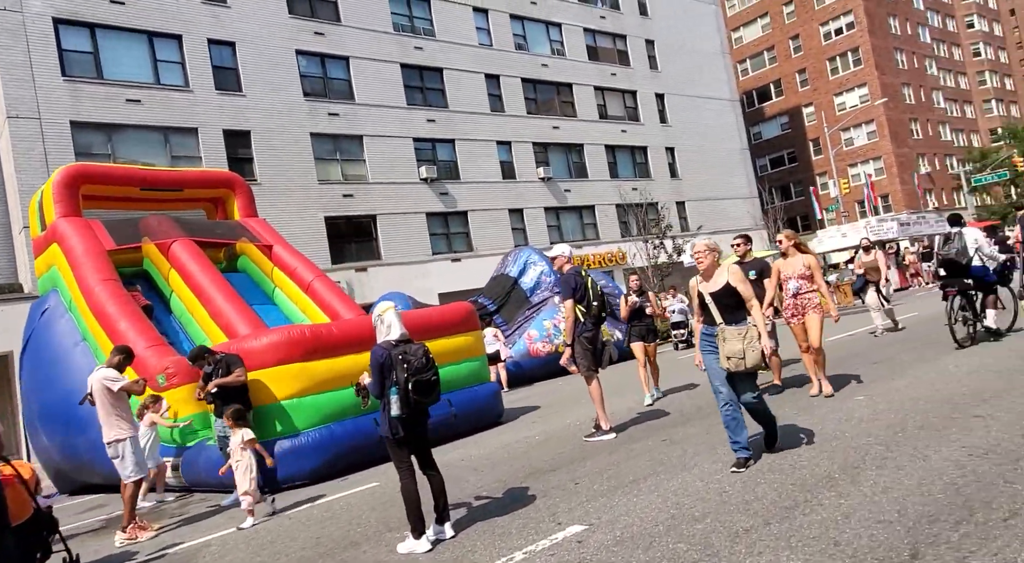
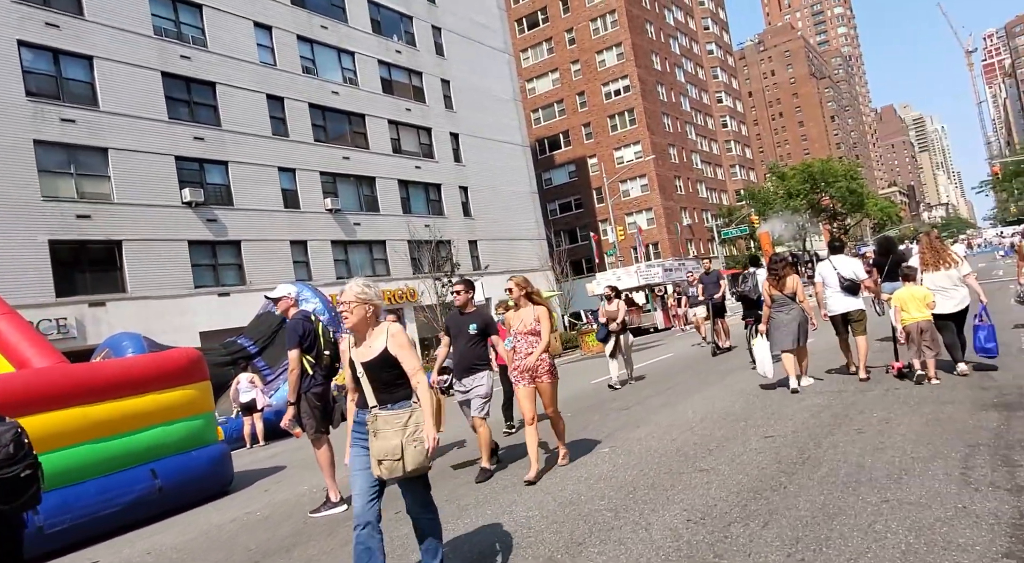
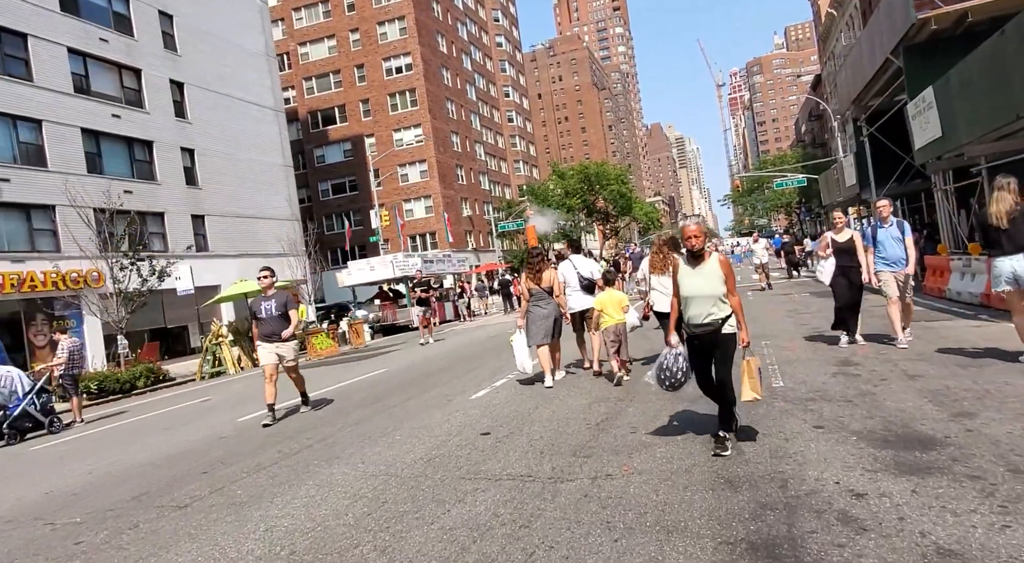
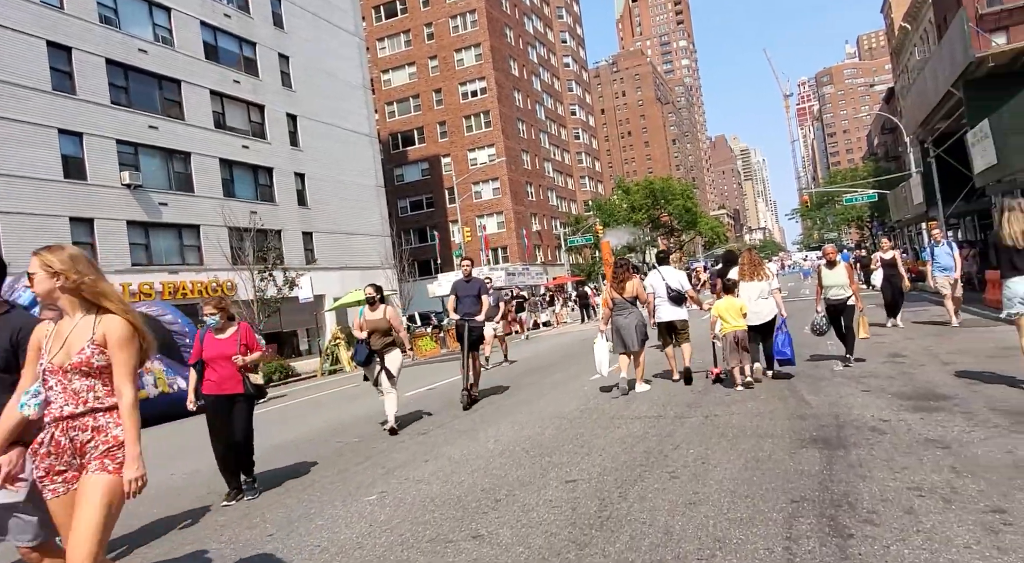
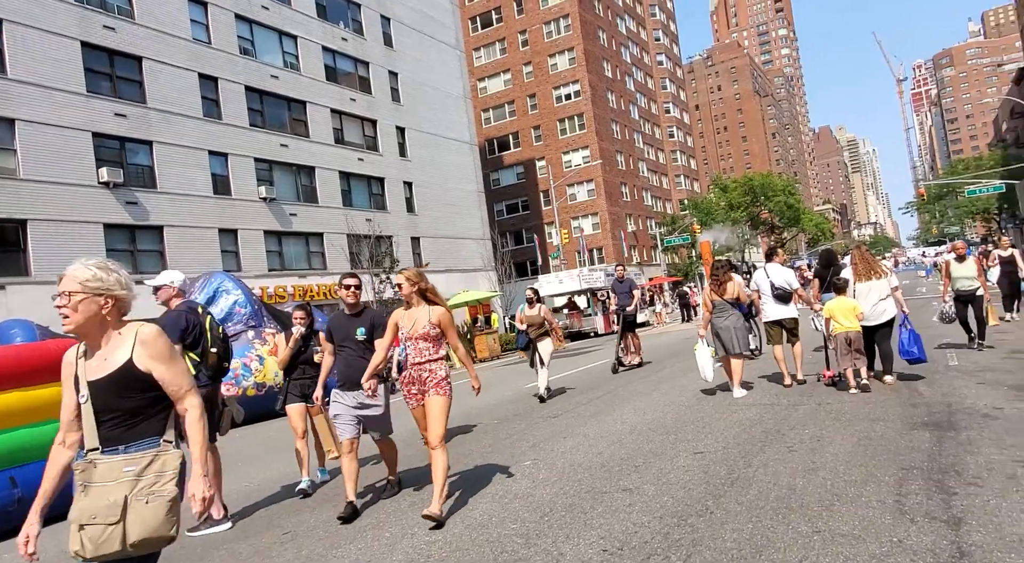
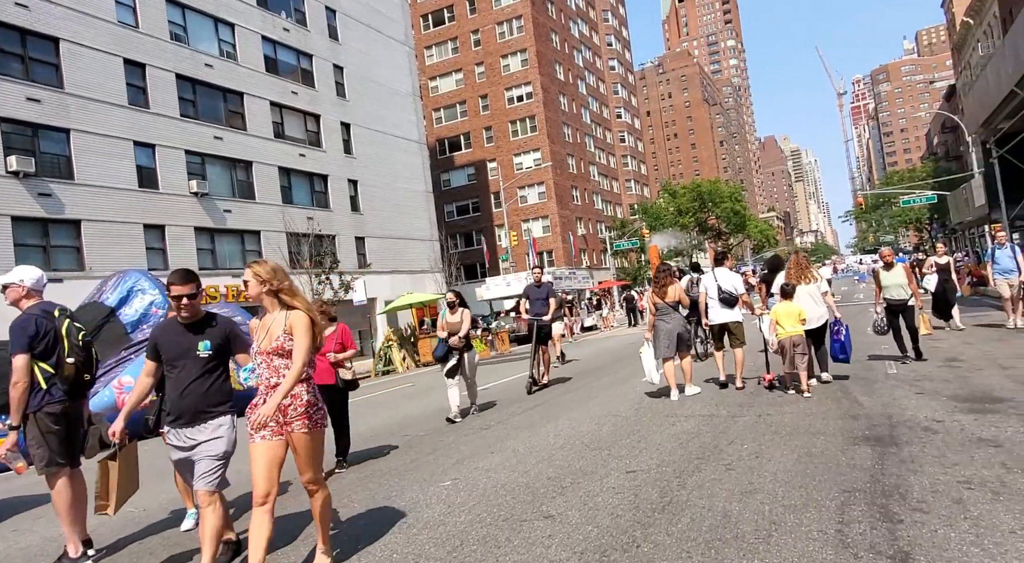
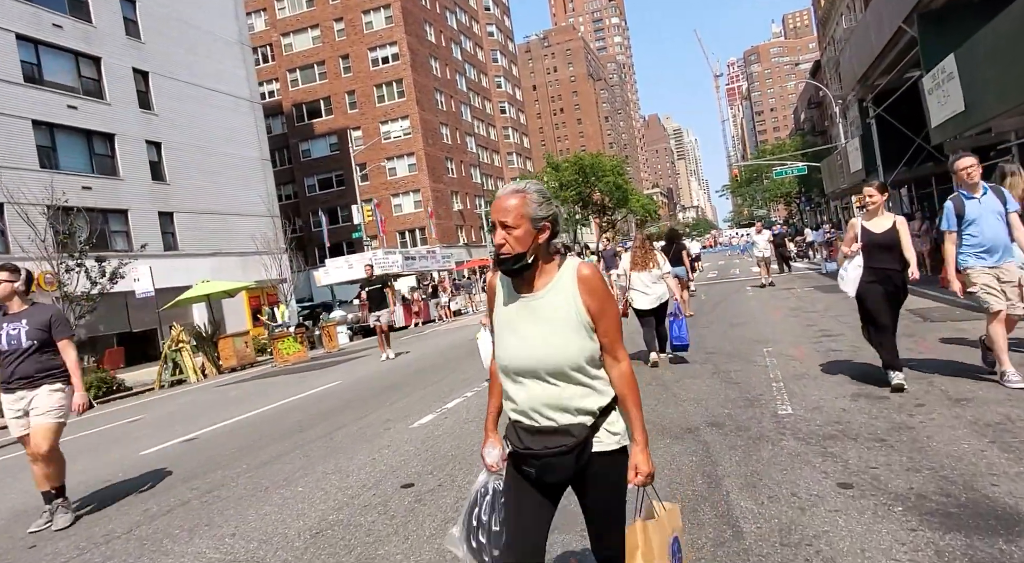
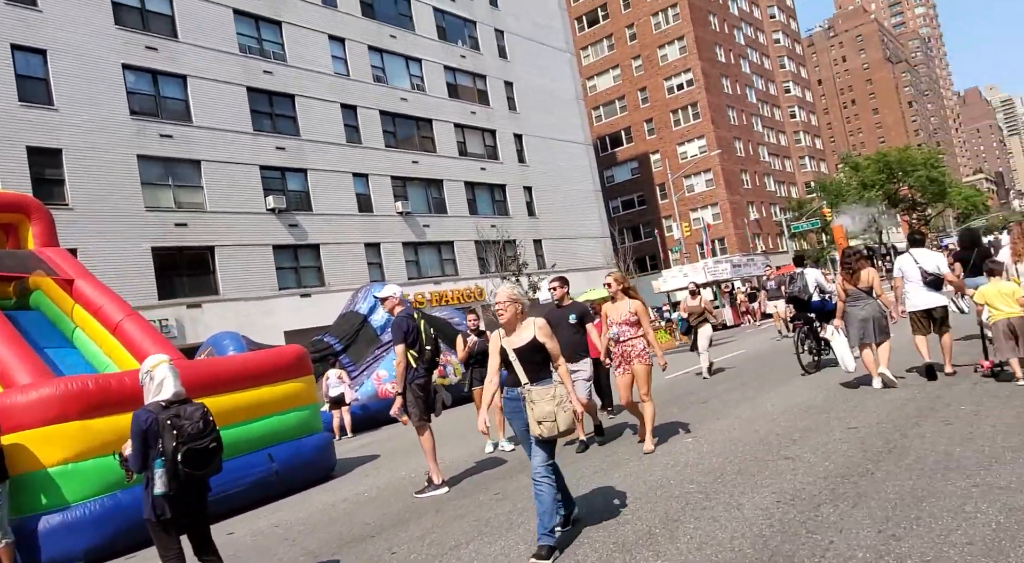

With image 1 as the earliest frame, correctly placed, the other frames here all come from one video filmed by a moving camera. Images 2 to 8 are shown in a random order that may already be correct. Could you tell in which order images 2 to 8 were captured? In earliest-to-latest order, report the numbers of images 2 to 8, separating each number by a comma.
8, 2, 5, 6, 4, 3, 7
